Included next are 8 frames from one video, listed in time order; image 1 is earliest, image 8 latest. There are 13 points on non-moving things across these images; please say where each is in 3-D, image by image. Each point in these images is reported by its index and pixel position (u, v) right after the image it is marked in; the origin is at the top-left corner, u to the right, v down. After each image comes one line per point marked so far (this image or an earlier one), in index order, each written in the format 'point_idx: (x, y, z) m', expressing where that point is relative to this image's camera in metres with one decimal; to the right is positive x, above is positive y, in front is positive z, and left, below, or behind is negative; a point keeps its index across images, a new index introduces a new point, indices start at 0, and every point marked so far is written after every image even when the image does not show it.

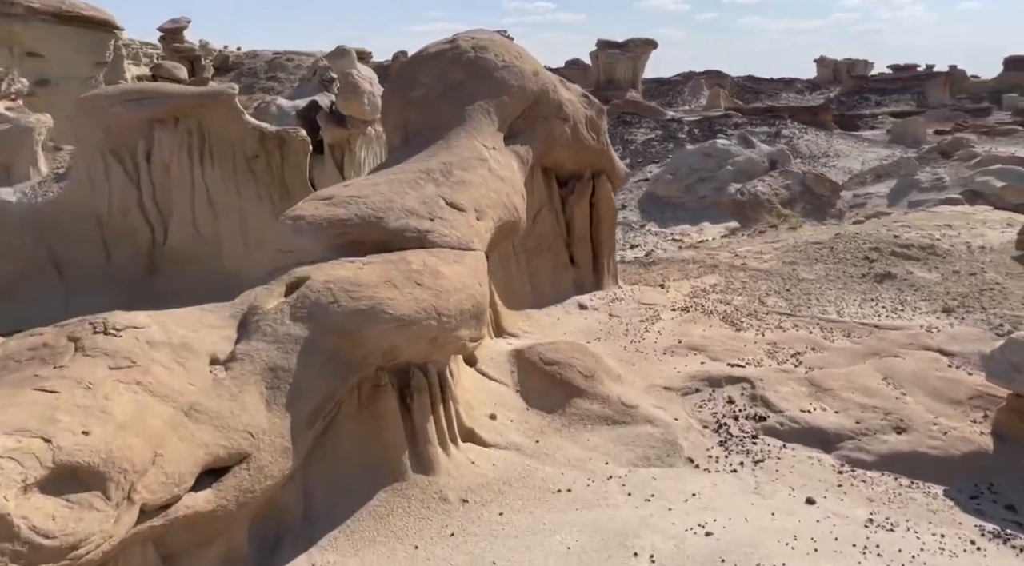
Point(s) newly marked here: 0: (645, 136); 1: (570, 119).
0: (+3.2, +3.5, +17.9) m
1: (+0.4, +1.1, +5.1) m
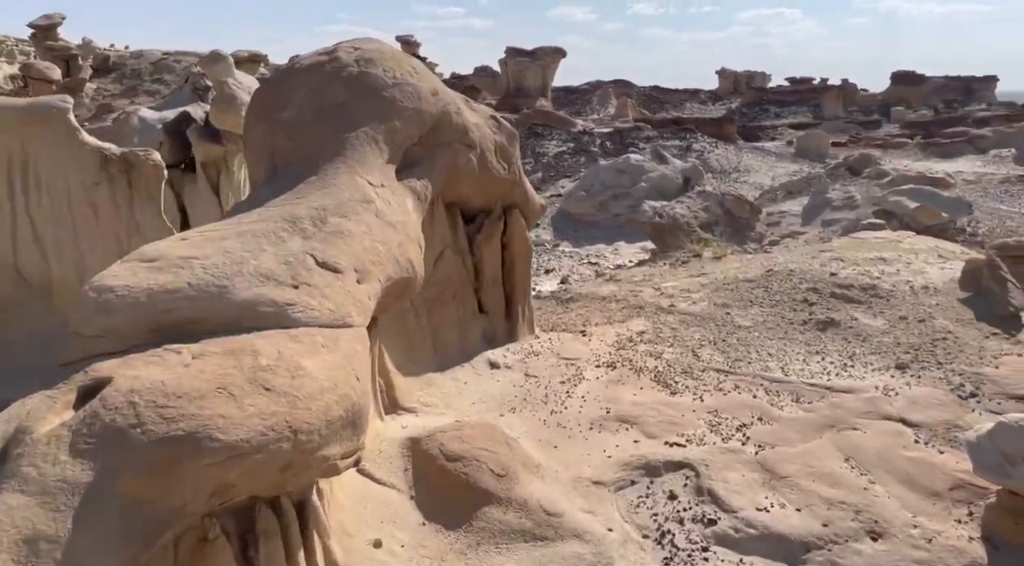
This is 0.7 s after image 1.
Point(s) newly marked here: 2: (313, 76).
0: (+1.0, +3.1, +17.4) m
1: (-0.2, +0.8, +4.4) m
2: (-1.0, +1.0, +3.8) m
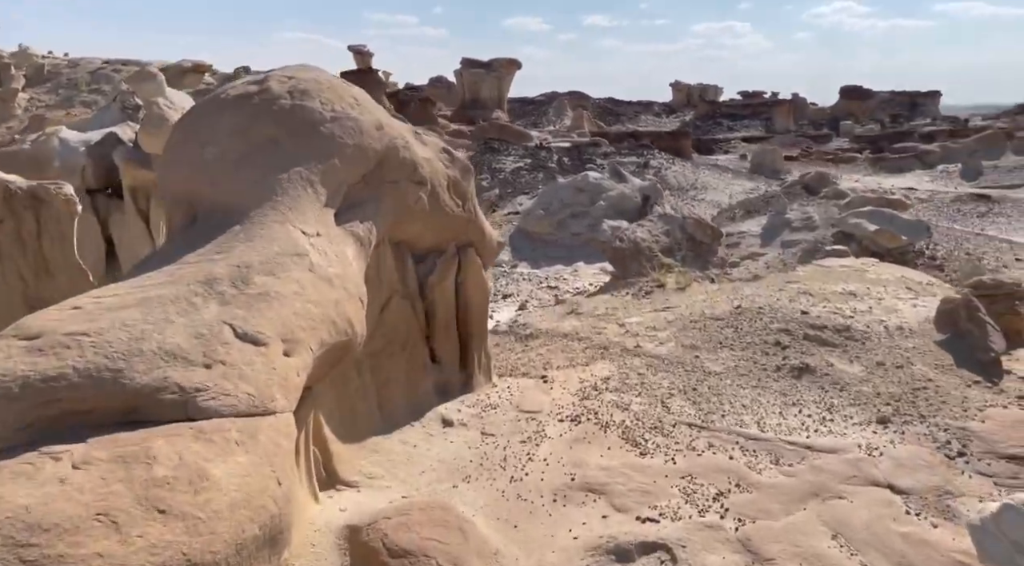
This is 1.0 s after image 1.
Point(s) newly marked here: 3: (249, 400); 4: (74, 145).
0: (+0.1, +2.7, +17.1) m
1: (-0.4, +0.5, +4.0) m
2: (-1.2, +0.8, +3.3) m
3: (-0.8, -0.4, +2.3) m
4: (-3.9, +1.2, +6.7) m
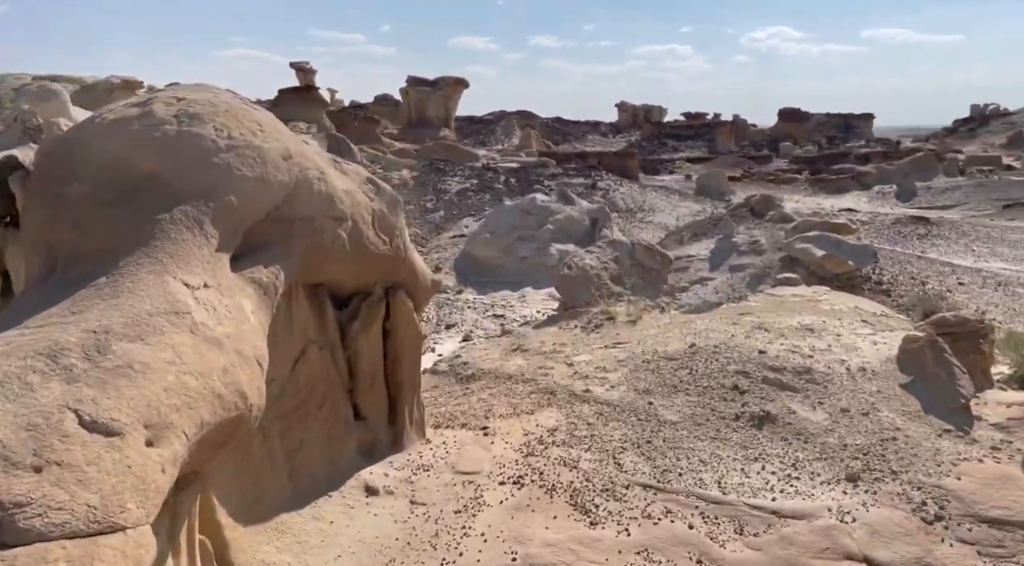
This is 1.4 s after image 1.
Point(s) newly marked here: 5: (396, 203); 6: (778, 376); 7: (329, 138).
0: (-1.2, +2.1, +16.6) m
1: (-0.8, +0.3, +3.5) m
2: (-1.5, +0.6, +2.8) m
3: (-1.0, -0.5, +1.8) m
4: (-4.4, +0.9, +6.0) m
5: (-0.6, +0.4, +3.9) m
6: (+1.6, -0.6, +4.4) m
7: (-4.0, +3.1, +16.4) m
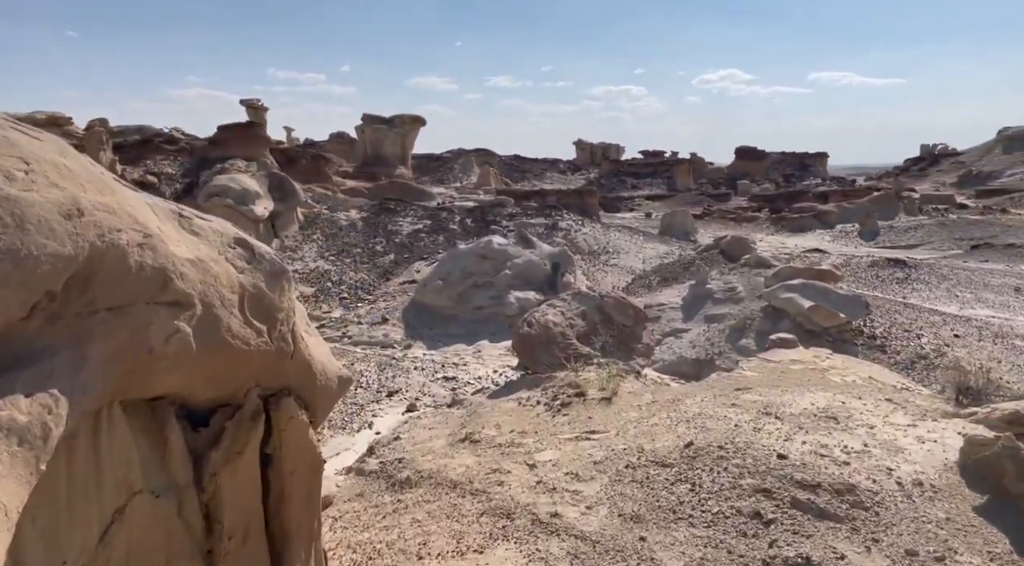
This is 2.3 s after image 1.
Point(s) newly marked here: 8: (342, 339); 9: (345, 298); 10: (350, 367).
0: (-2.1, +1.2, +15.5) m
1: (-1.0, -0.1, +2.3) m
2: (-1.7, +0.2, +1.6) m
3: (-1.1, -0.8, +0.5) m
4: (-4.7, +0.4, +4.6) m
5: (-0.8, 0.0, +2.7) m
6: (+1.3, -0.9, +3.3) m
7: (-4.9, +2.1, +15.2) m
8: (-2.4, -0.8, +10.8) m
9: (-2.8, -0.2, +12.6) m
10: (-1.8, -0.9, +8.2) m
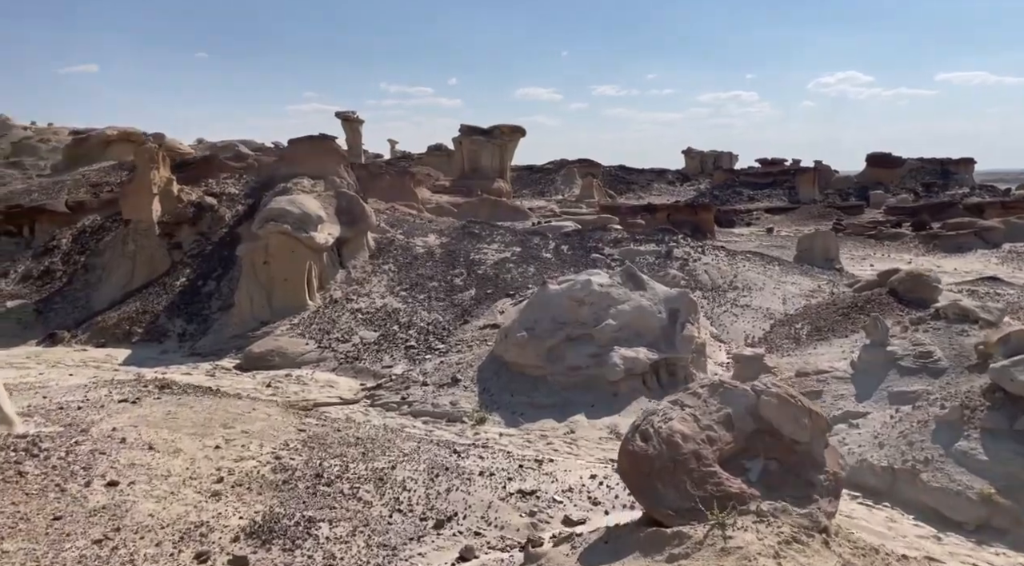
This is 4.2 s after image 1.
0: (-0.3, +0.5, +13.1) m
1: (-1.0, -0.6, -0.1) m
2: (-1.7, -0.3, -0.7) m
3: (-1.3, -1.3, -1.8) m
4: (-4.4, -0.1, +2.7) m
5: (-0.8, -0.5, +0.3) m
6: (+1.4, -1.5, +0.6) m
7: (-3.1, +1.5, +13.2) m
8: (-1.3, -1.4, +8.5) m
9: (-1.4, -0.9, +10.4) m
10: (-1.0, -1.5, +5.9) m
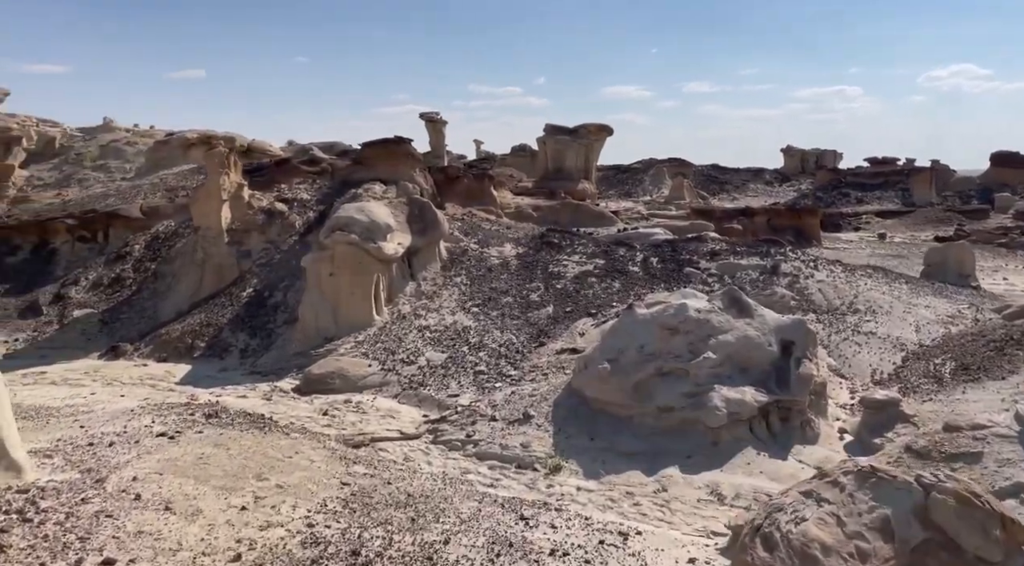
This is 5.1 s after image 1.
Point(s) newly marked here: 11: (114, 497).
0: (+1.1, +0.2, +12.0) m
1: (-1.1, -0.8, -1.1) m
2: (-2.0, -0.5, -1.6) m
3: (-1.7, -1.5, -2.8) m
4: (-4.2, -0.3, +2.1) m
5: (-0.9, -0.7, -0.7) m
6: (+1.3, -1.8, -0.7) m
7: (-1.7, +1.3, +12.3) m
8: (-0.5, -1.7, +7.5) m
9: (-0.4, -1.1, +9.4) m
10: (-0.5, -1.7, +4.8) m
11: (-2.6, -1.4, +5.0) m
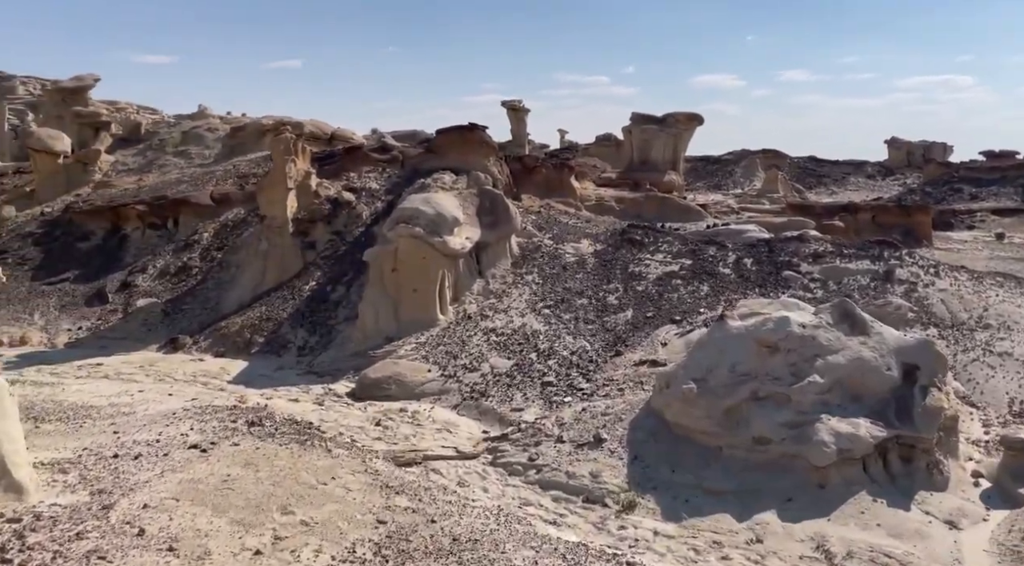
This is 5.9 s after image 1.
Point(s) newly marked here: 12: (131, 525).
0: (+2.2, +0.2, +10.9) m
1: (-1.4, -0.9, -1.9) m
2: (-2.3, -0.6, -2.3) m
3: (-2.2, -1.7, -3.5) m
4: (-4.1, -0.3, +1.6) m
5: (-1.1, -0.8, -1.5) m
6: (+1.0, -1.9, -1.7) m
7: (-0.5, +1.3, +11.5) m
8: (+0.1, -1.7, +6.6) m
9: (+0.5, -1.1, +8.4) m
10: (-0.2, -1.8, +4.0) m
11: (-2.3, -1.4, +4.4) m
12: (-2.3, -1.4, +4.5) m
